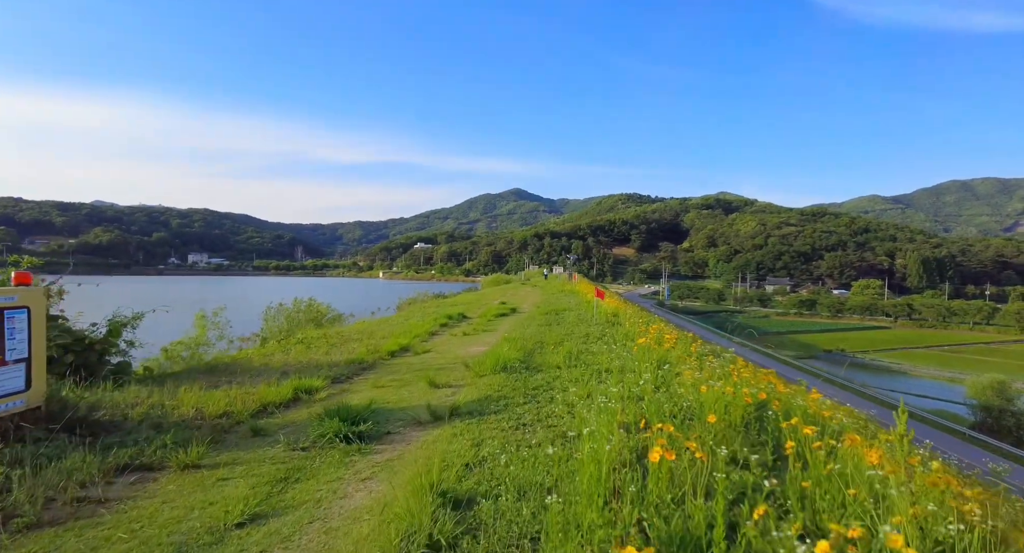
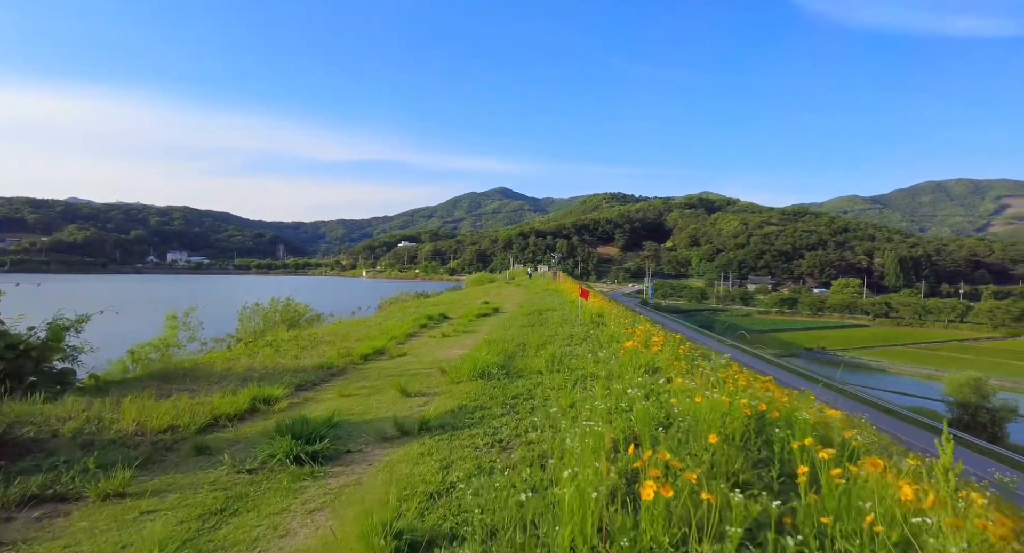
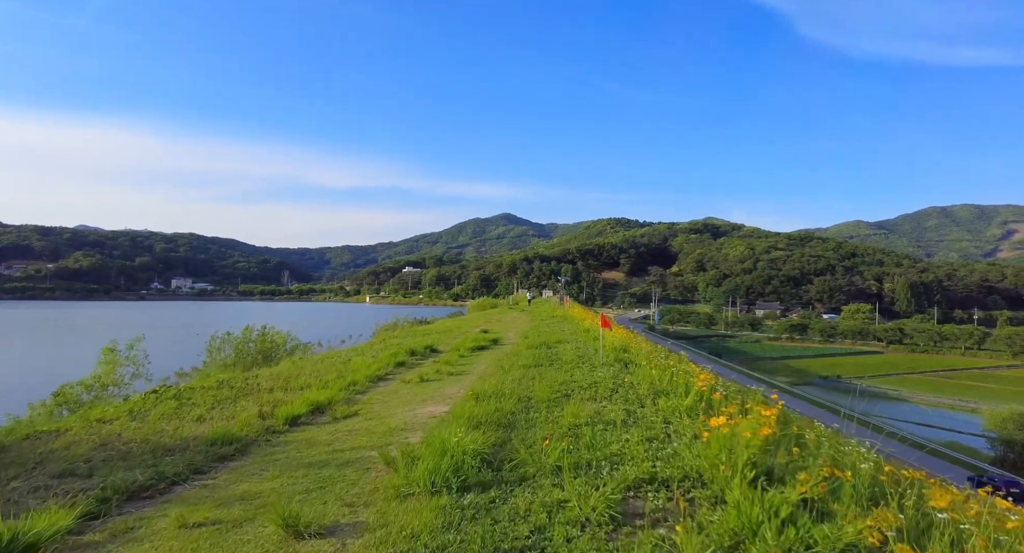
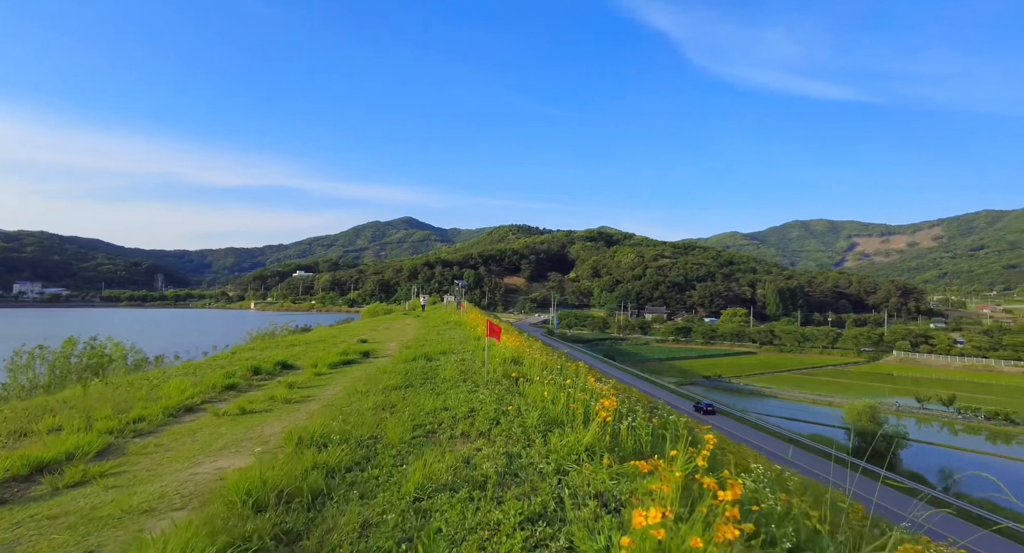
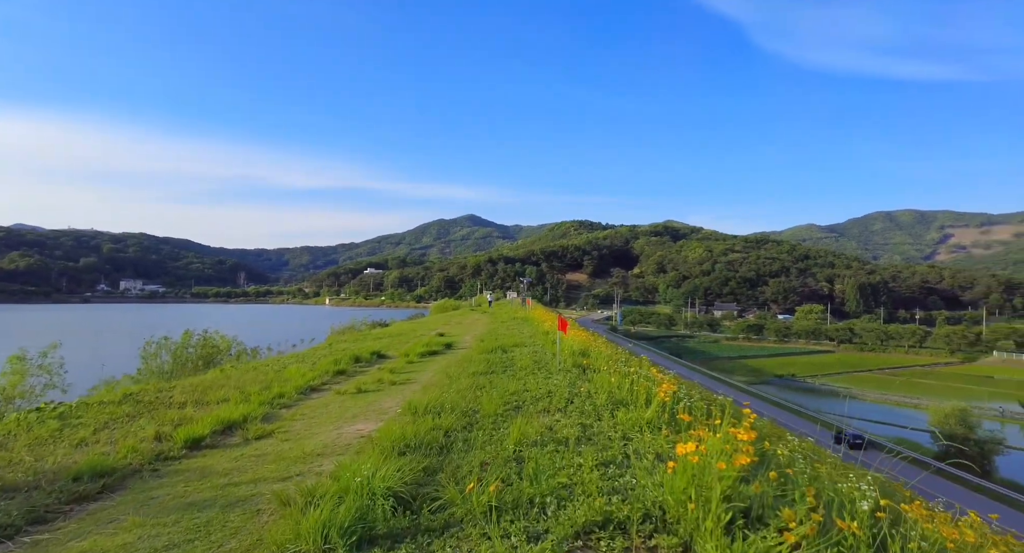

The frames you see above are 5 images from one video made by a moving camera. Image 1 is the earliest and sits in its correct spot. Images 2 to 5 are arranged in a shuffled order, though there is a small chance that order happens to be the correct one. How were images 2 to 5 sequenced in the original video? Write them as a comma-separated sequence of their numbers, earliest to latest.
2, 3, 5, 4
